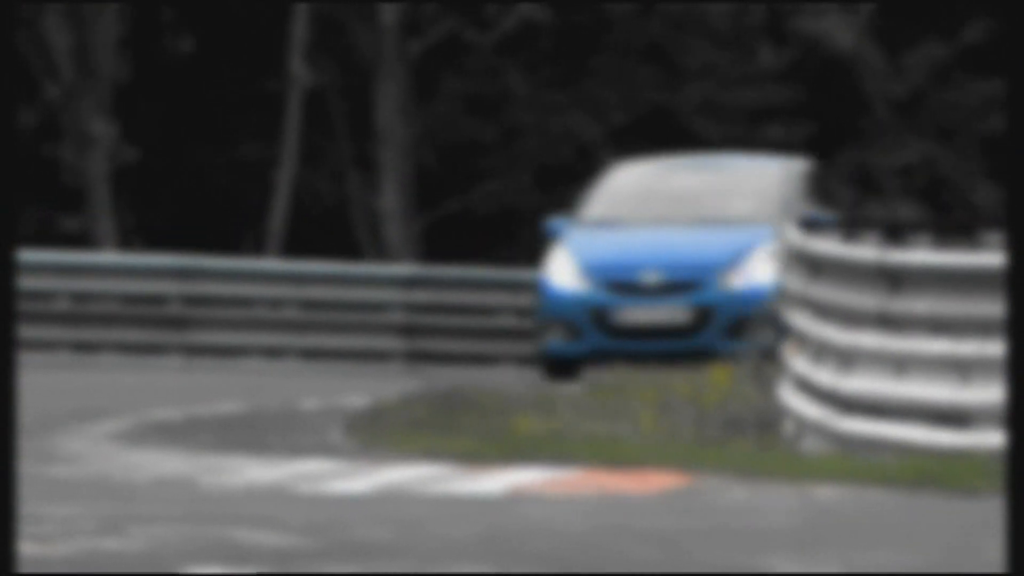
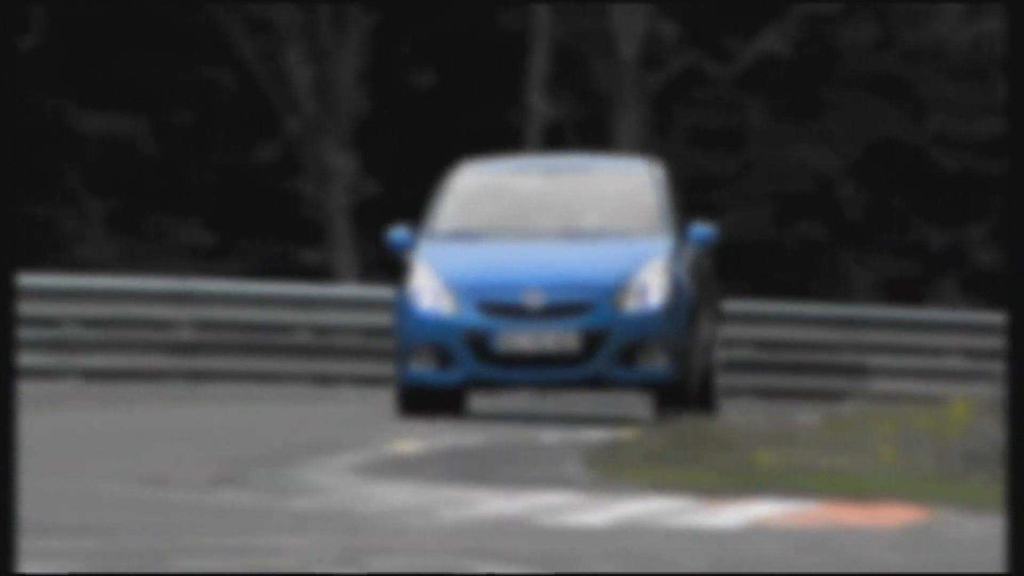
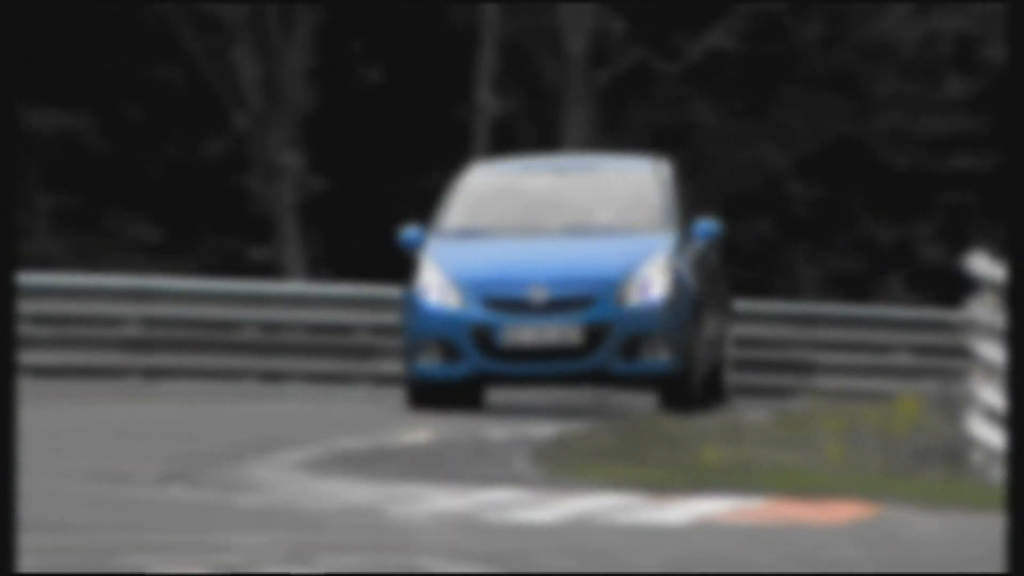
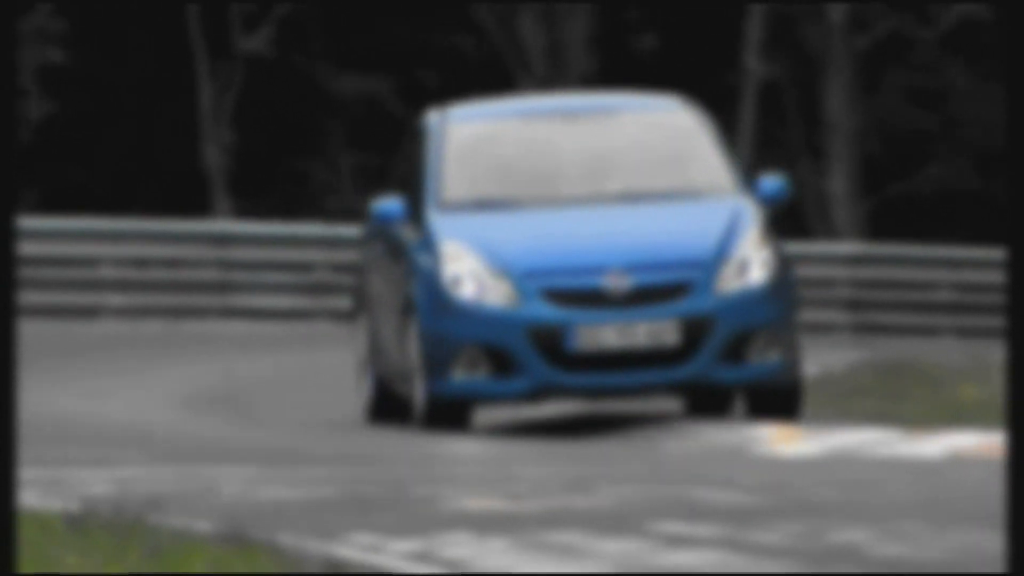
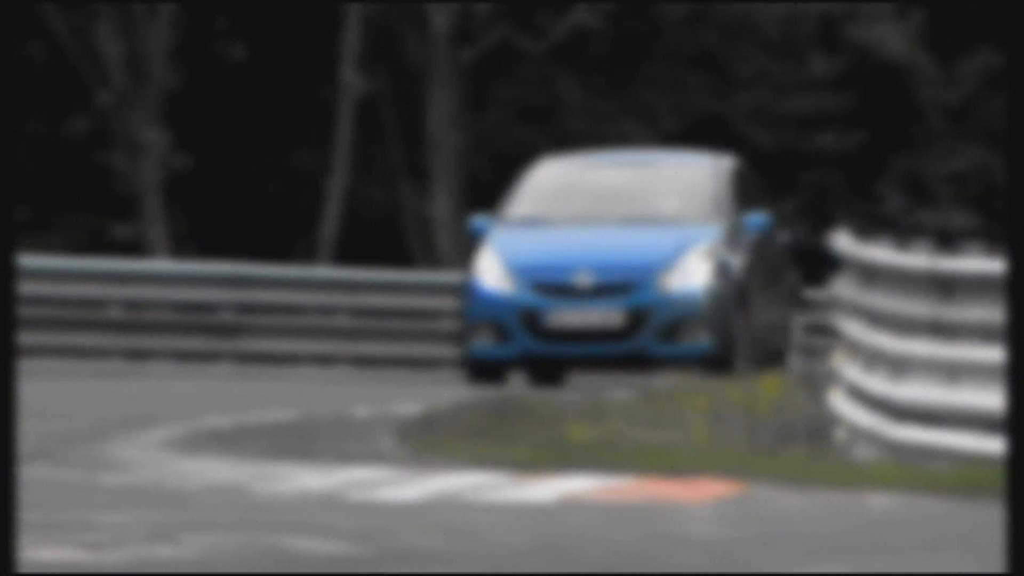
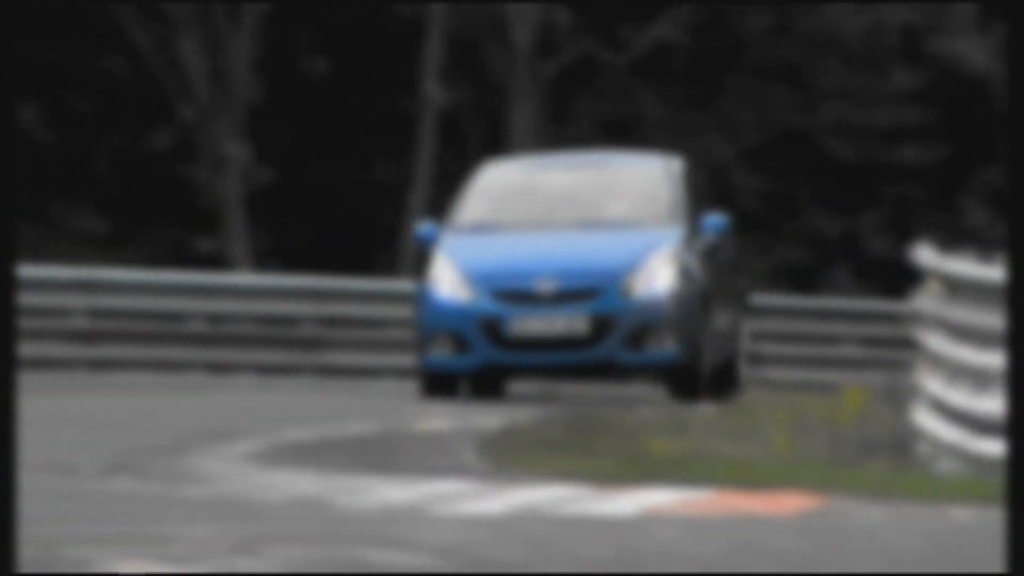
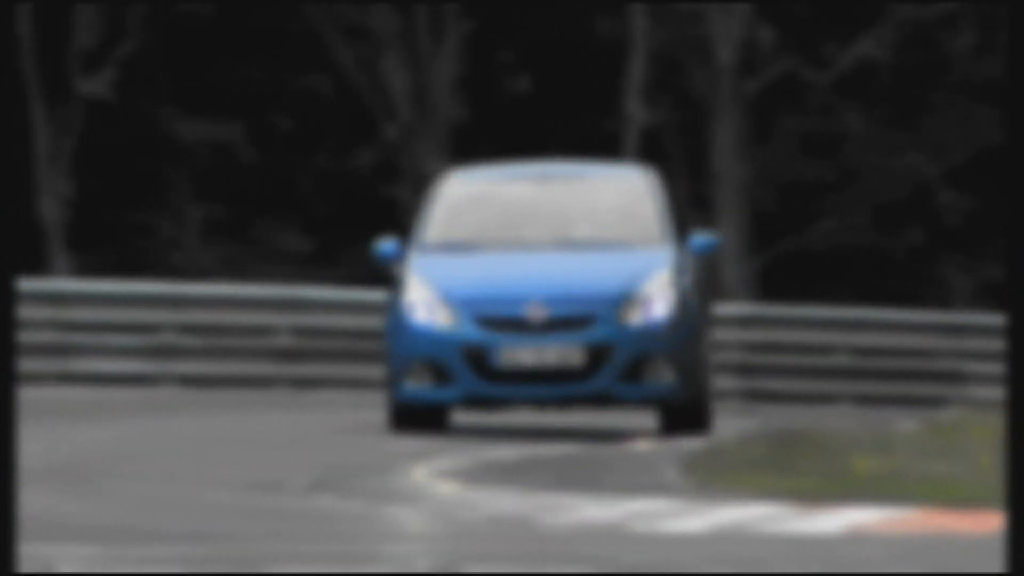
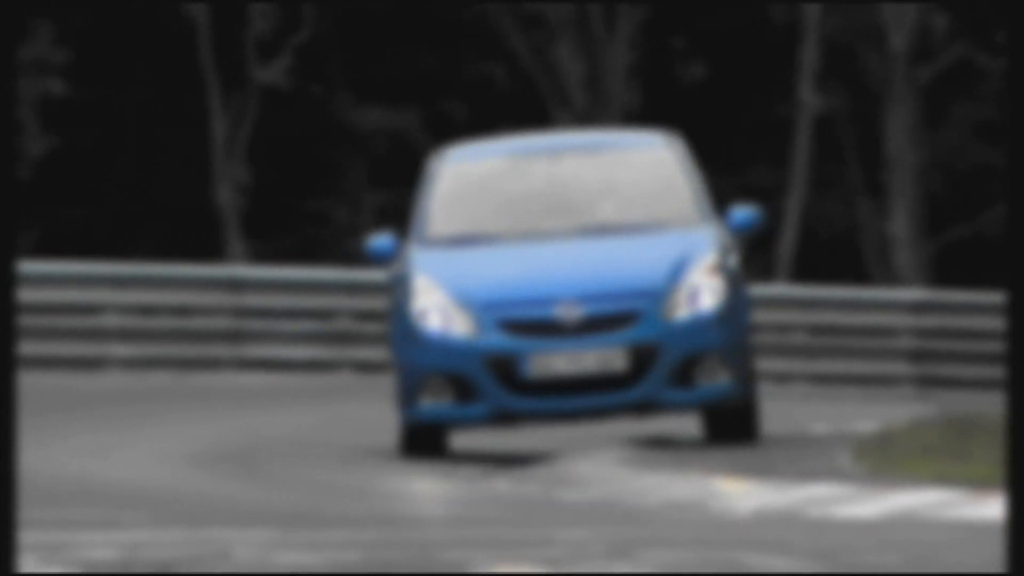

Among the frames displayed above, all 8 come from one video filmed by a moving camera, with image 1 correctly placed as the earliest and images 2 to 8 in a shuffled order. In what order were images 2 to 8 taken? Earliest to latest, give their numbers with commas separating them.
5, 6, 3, 2, 7, 8, 4
